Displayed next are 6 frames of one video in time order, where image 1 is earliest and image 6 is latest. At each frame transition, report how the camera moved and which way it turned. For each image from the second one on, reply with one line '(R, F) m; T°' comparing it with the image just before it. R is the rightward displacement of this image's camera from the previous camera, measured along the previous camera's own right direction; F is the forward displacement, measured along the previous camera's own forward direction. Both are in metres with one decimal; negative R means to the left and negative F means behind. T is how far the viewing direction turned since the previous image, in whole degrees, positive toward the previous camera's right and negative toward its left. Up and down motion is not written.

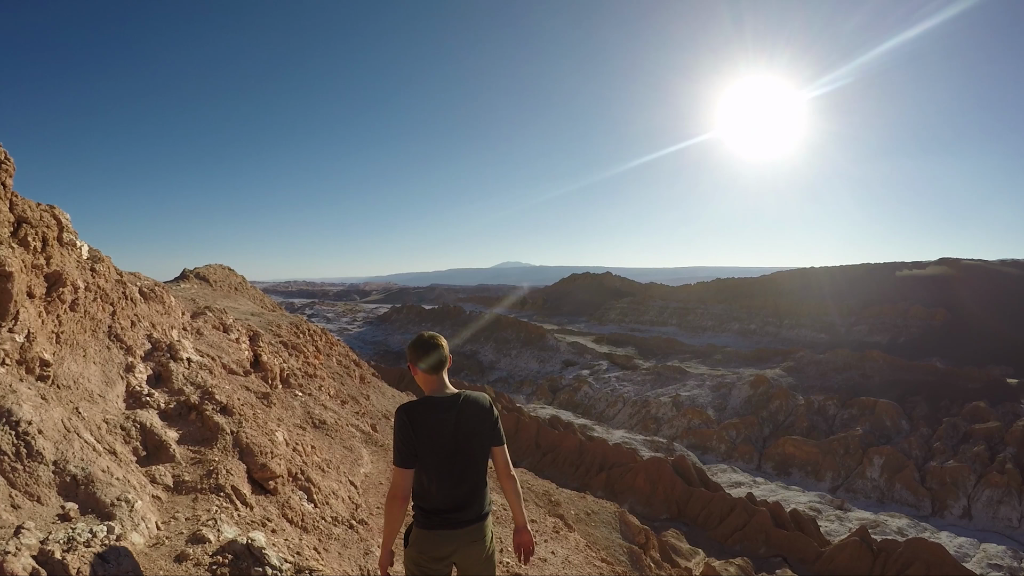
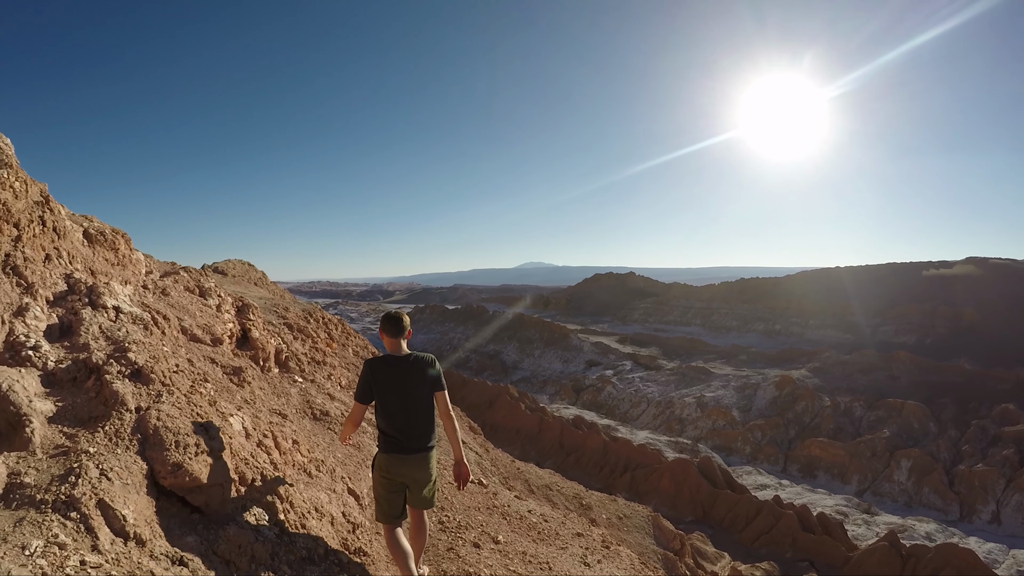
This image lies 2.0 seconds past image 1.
(-0.3, +0.1) m; -2°
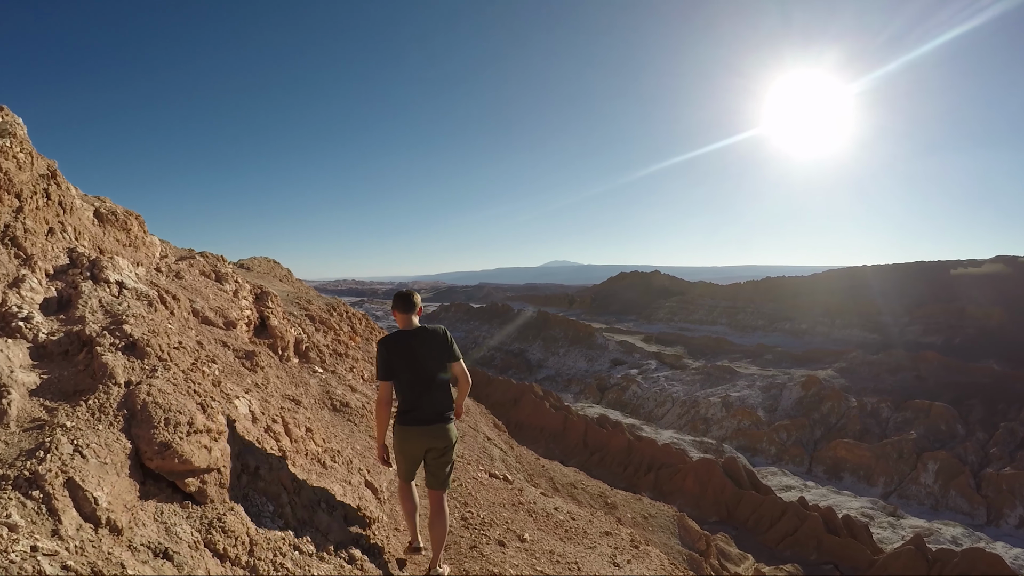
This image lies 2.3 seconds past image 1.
(-0.4, 0.0) m; -2°
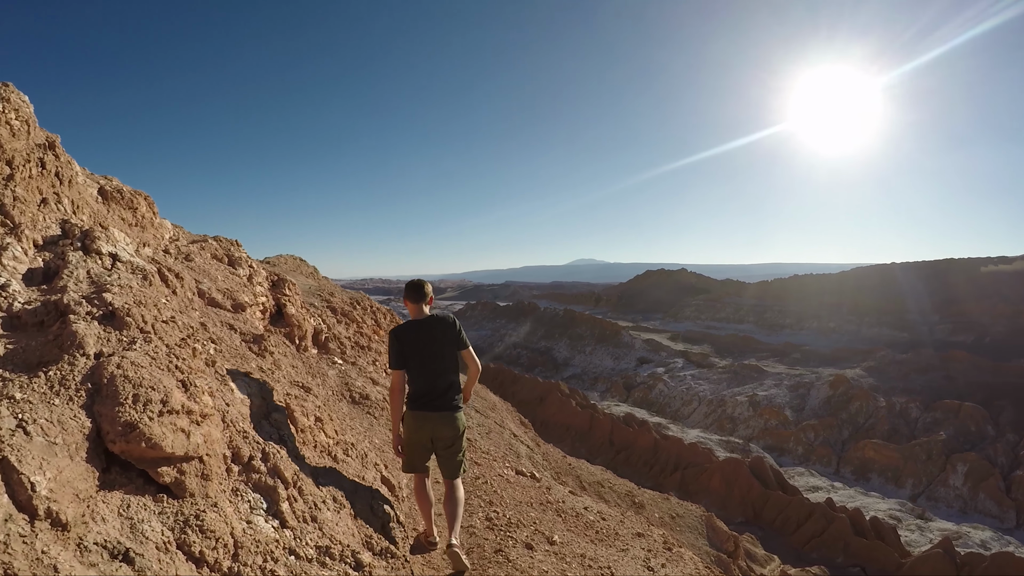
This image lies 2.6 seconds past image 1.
(-0.5, 0.0) m; -2°
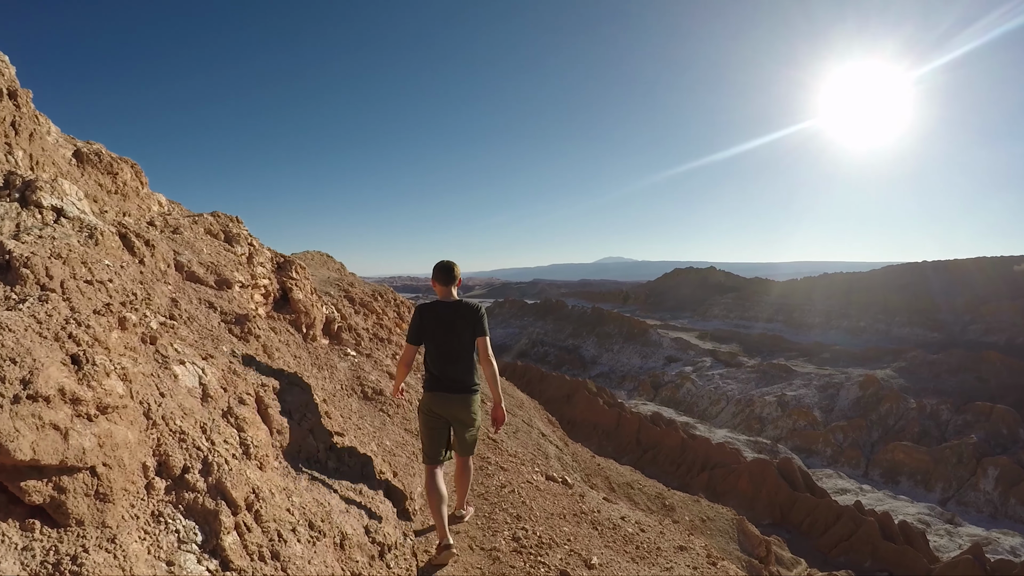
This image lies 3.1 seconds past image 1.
(-0.5, -0.1) m; -2°
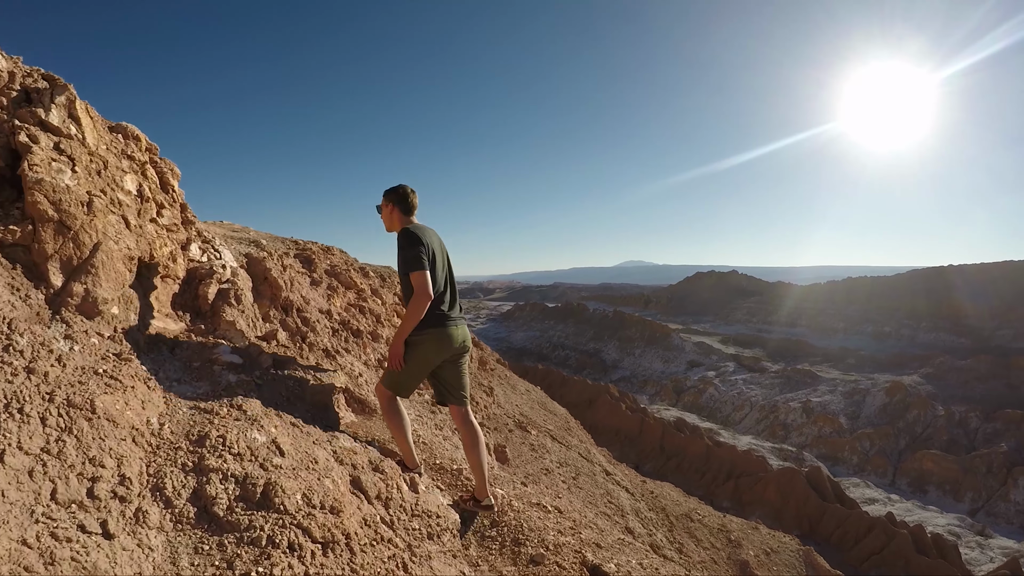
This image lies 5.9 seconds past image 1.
(-0.3, +0.2) m; -1°
